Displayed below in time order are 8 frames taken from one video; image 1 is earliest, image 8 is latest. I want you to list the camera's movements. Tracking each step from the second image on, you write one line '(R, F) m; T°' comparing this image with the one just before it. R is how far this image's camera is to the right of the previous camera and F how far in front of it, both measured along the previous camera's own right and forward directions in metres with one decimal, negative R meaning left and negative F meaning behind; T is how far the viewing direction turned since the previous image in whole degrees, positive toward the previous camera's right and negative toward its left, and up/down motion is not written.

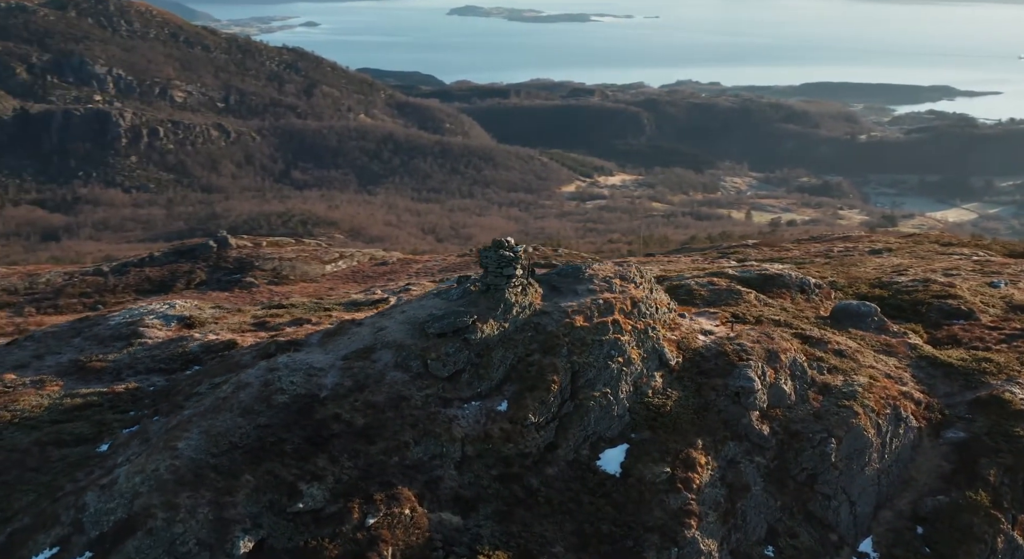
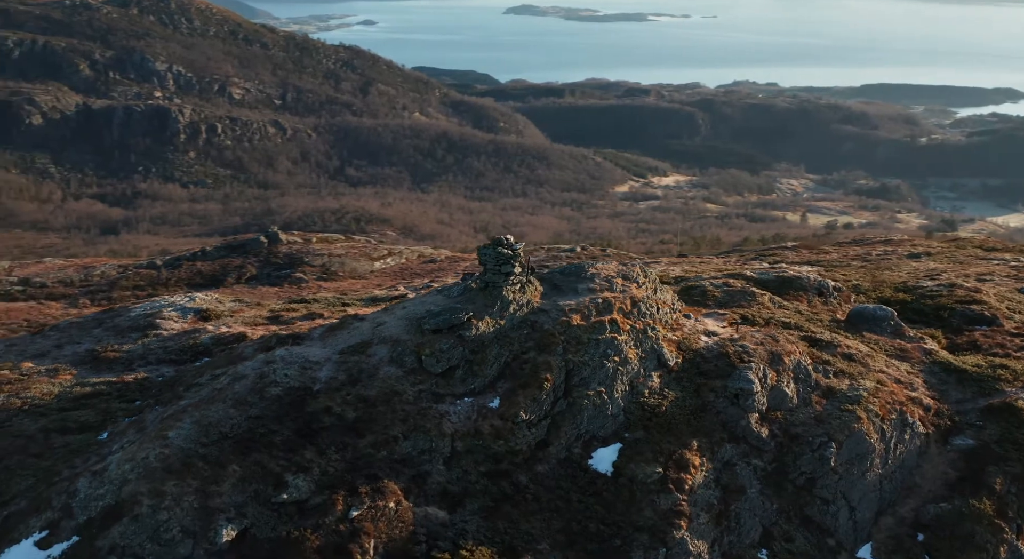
(+1.2, 0.0) m; -2°
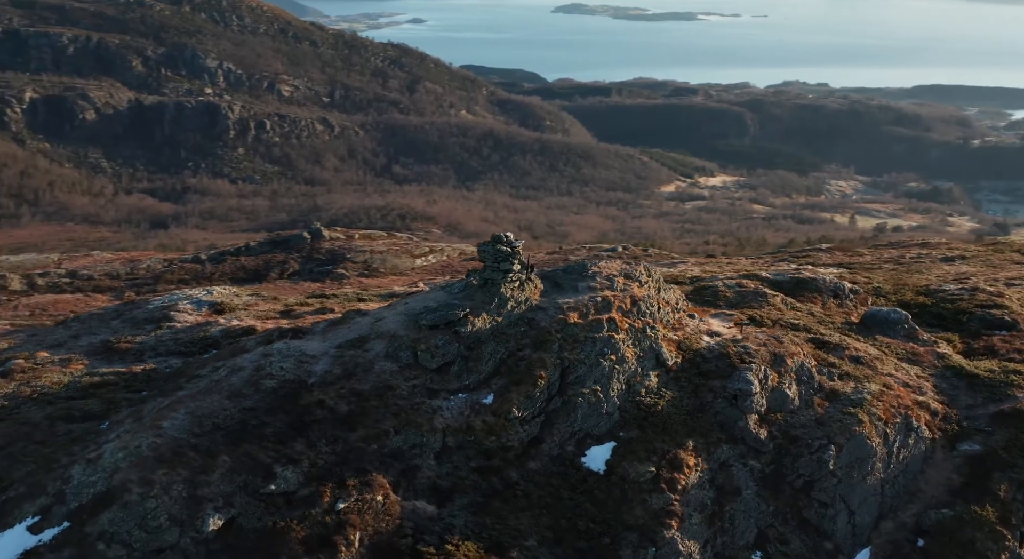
(+1.0, 0.0) m; -2°
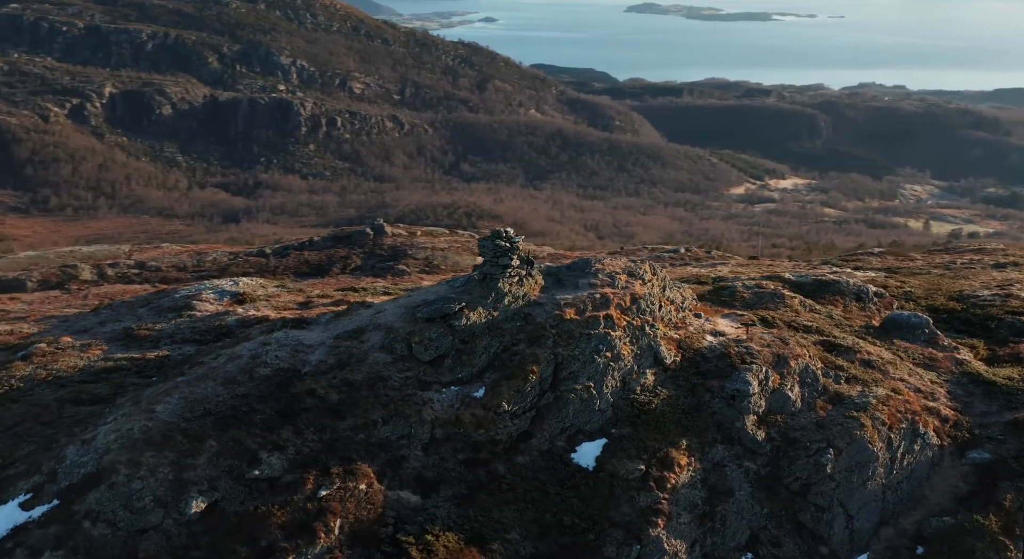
(+1.4, 0.0) m; -3°
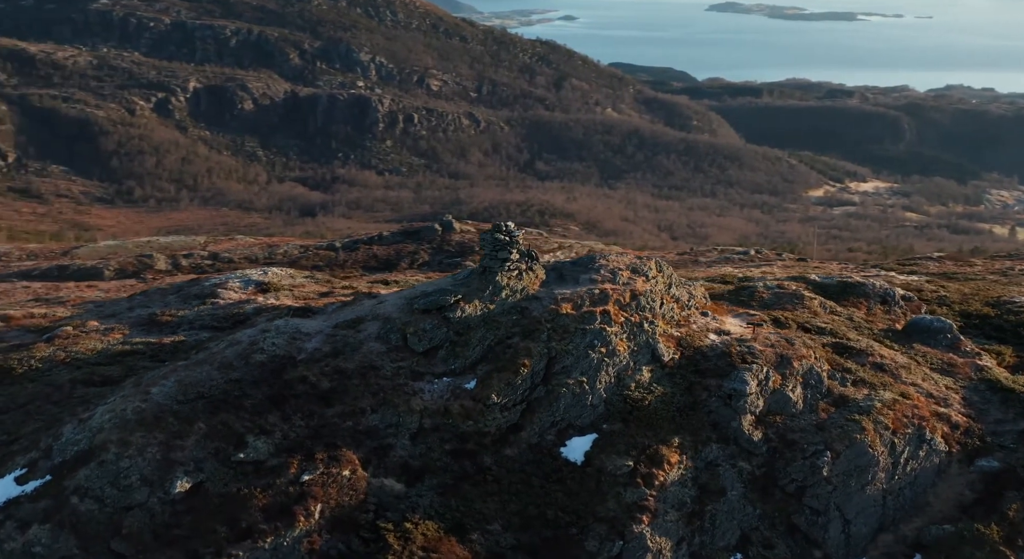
(+1.6, -0.1) m; -3°
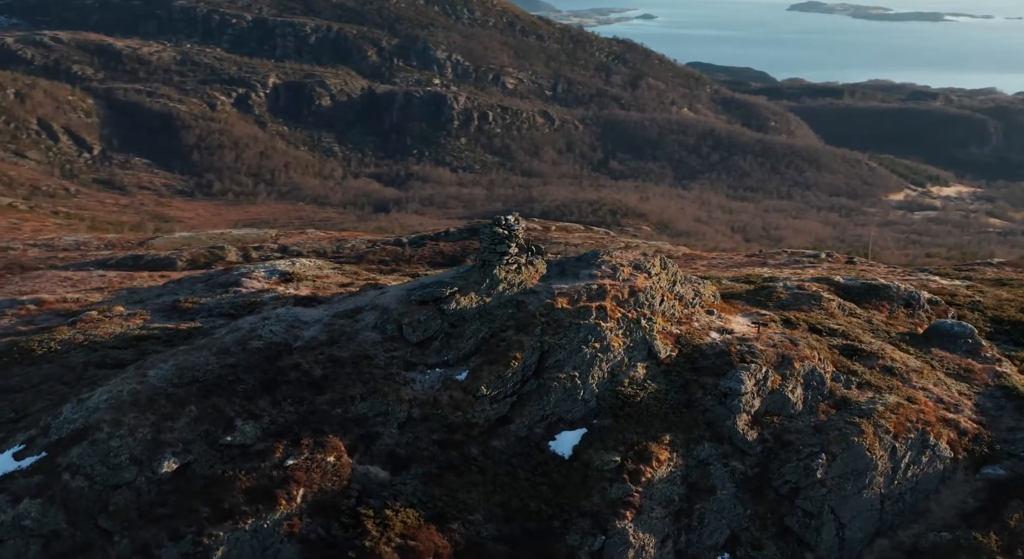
(+1.6, -0.1) m; -3°
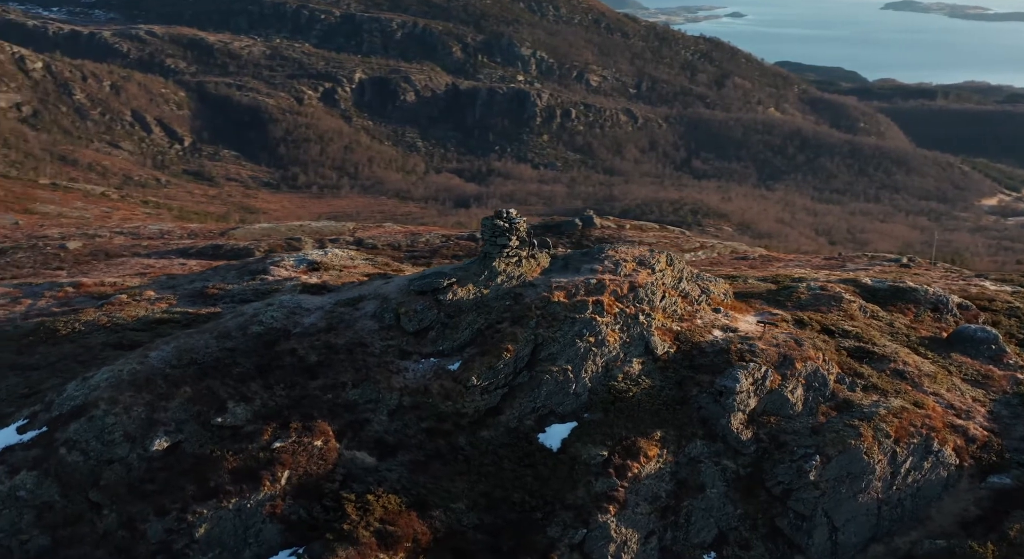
(+1.7, -0.2) m; -3°
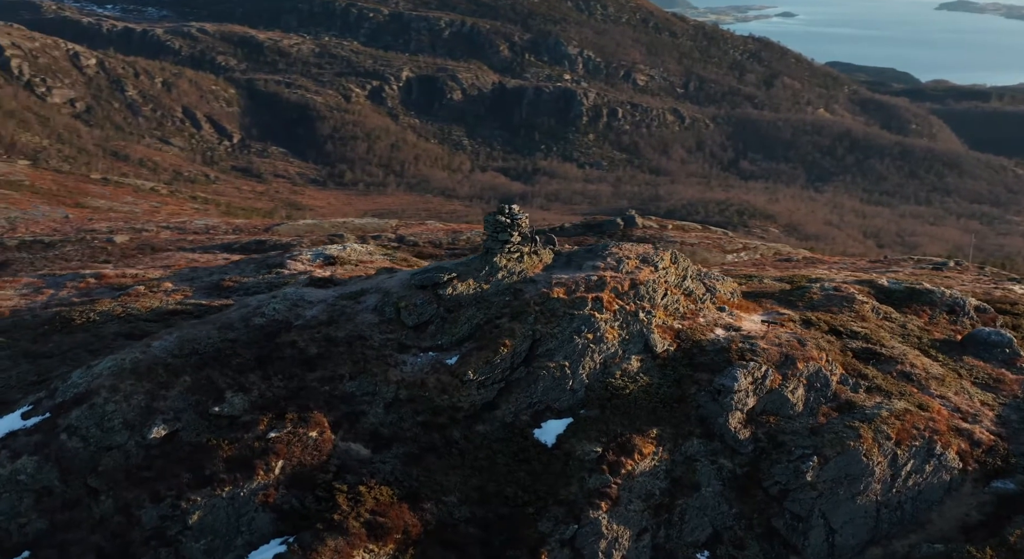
(+0.9, -0.1) m; -2°
